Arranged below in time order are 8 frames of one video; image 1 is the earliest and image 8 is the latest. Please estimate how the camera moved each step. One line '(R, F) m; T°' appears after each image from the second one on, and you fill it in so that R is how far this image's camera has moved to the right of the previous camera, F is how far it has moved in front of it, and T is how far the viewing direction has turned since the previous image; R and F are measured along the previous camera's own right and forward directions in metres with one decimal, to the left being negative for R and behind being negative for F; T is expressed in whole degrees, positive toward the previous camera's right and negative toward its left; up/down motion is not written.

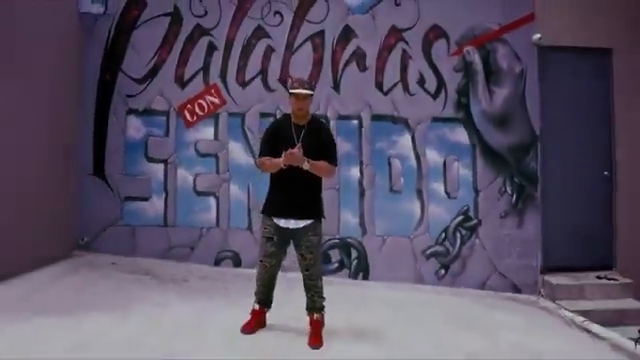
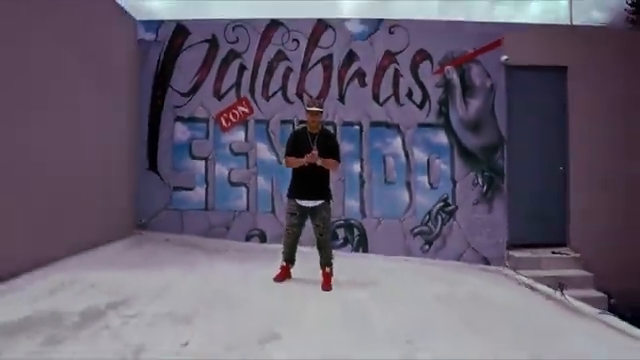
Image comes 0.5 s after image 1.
(0.0, -0.9) m; -1°
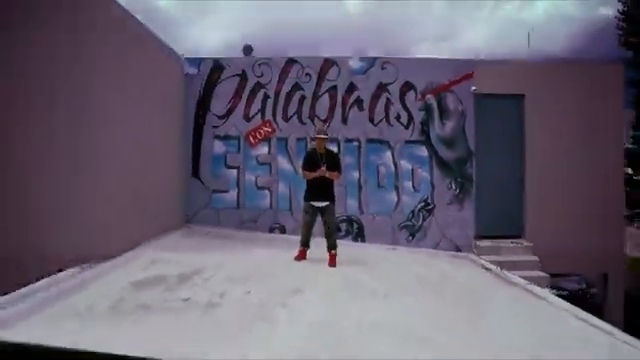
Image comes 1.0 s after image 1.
(0.0, -1.2) m; 0°
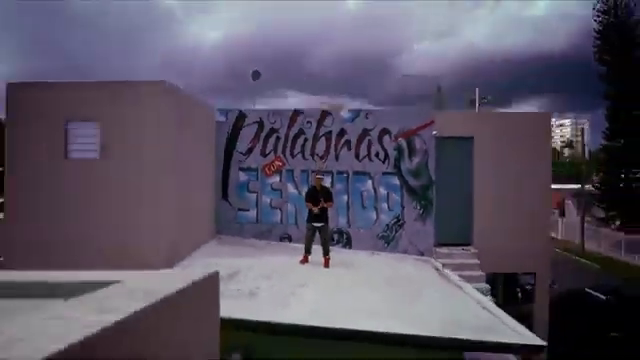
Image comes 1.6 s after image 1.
(0.0, -1.9) m; 0°
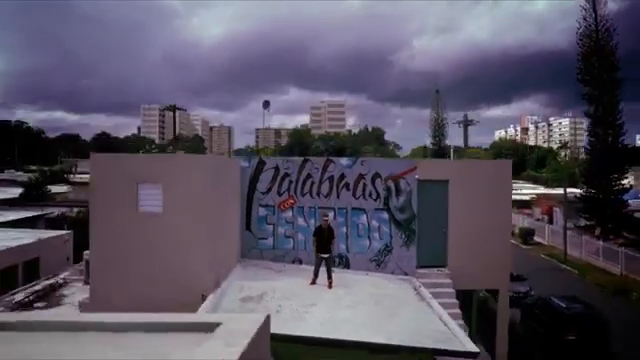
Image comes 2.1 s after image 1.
(-0.1, -1.9) m; 0°
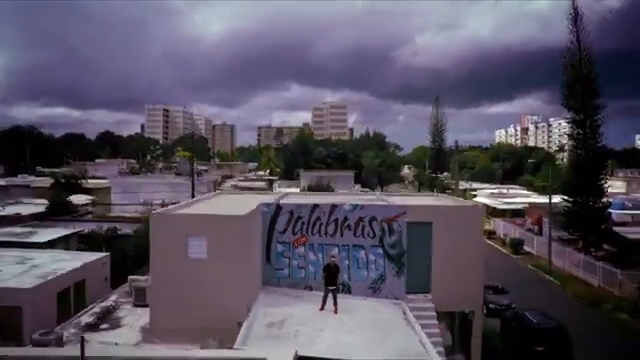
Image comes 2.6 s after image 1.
(-0.1, -2.1) m; 0°
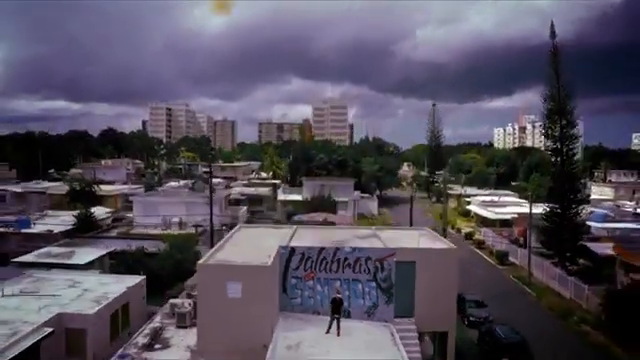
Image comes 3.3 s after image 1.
(-0.1, -2.9) m; 0°
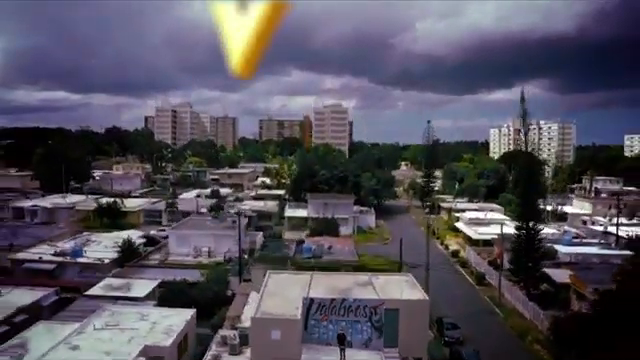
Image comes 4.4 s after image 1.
(-0.4, -5.9) m; 0°
